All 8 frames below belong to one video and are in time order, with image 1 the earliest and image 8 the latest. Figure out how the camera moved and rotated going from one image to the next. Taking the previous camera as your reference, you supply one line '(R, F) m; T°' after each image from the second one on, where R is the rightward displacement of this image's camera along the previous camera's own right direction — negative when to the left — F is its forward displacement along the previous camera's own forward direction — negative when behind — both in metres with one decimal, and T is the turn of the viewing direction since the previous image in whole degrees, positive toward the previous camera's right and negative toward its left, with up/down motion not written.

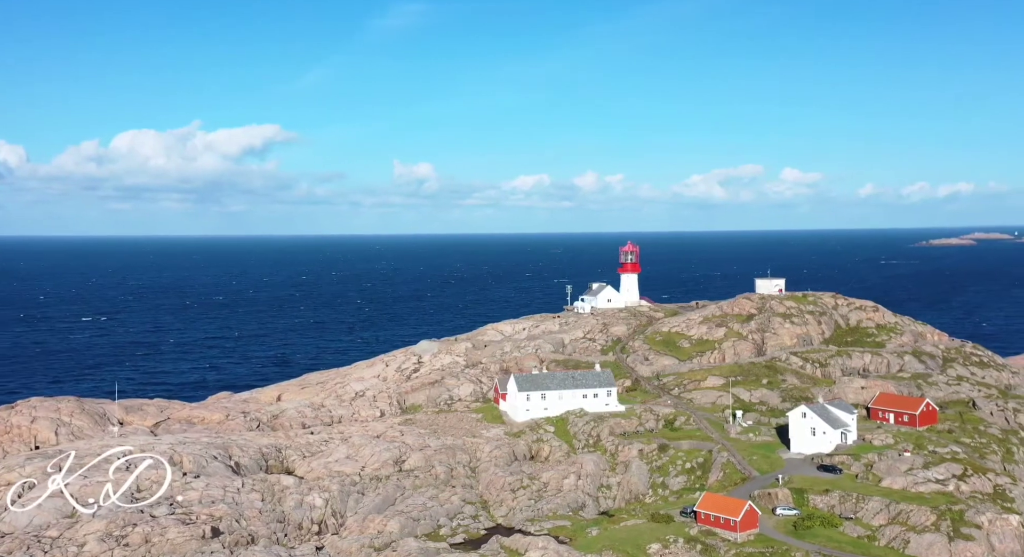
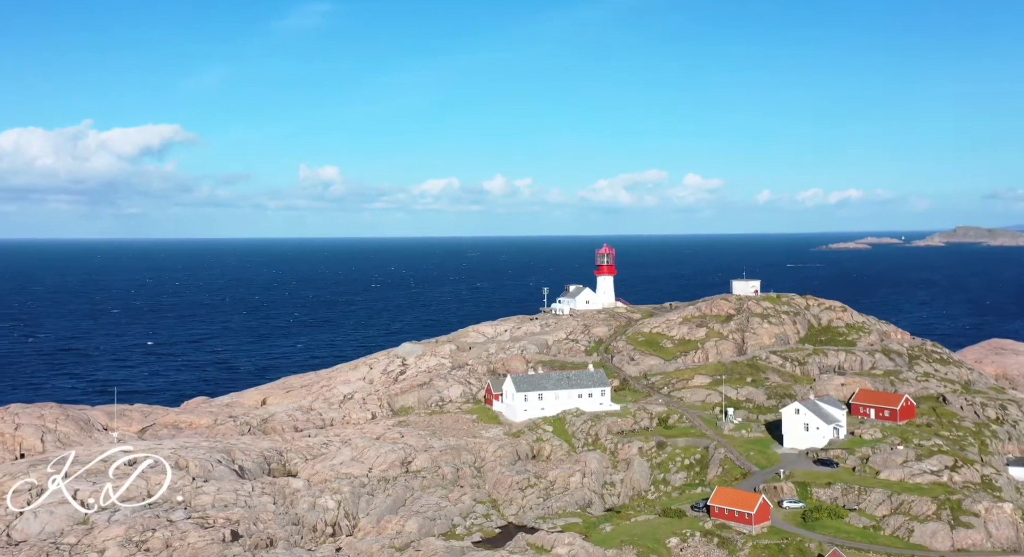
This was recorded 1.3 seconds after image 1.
(-3.8, -0.2) m; +4°
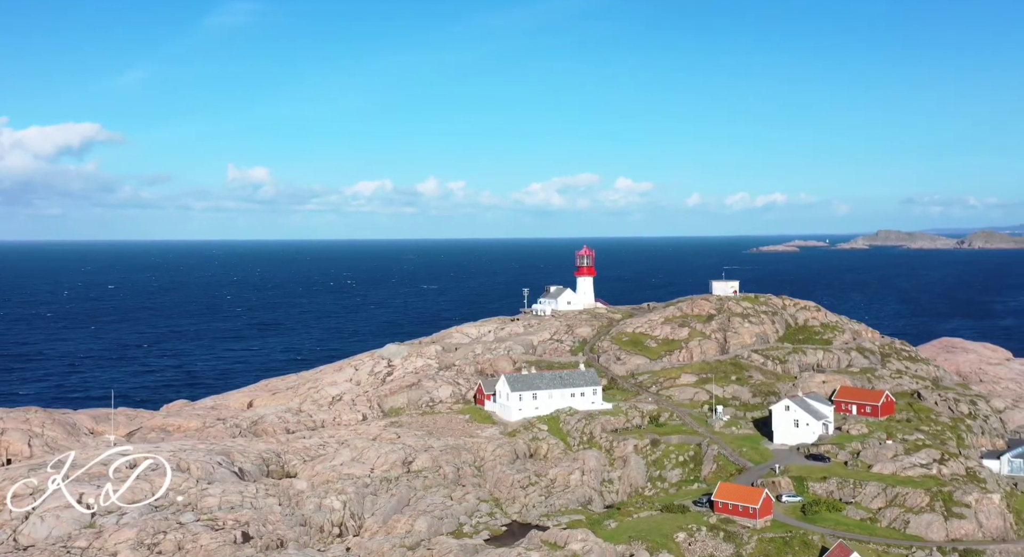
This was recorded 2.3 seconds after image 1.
(-2.6, -0.3) m; +3°
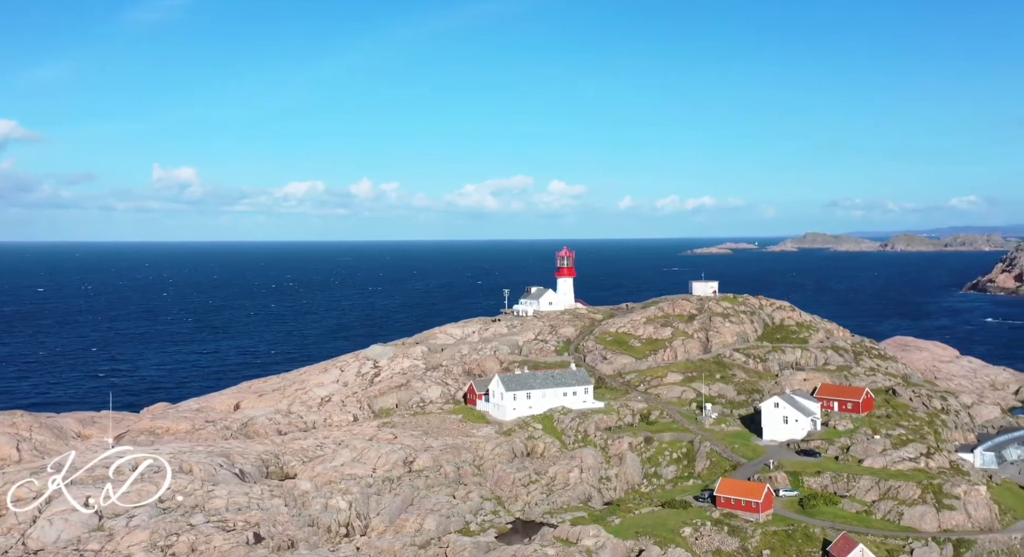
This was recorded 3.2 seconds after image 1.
(-2.6, -0.4) m; +3°
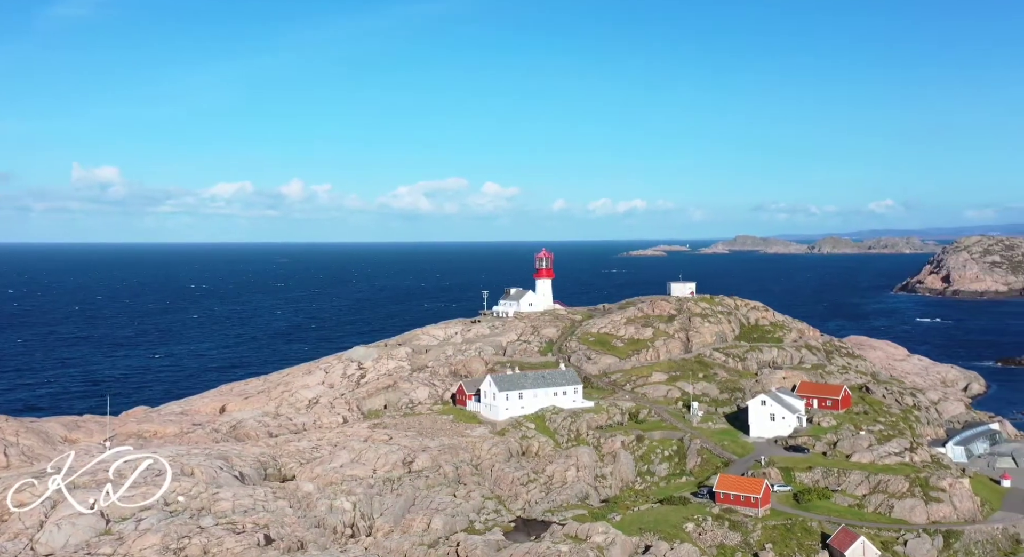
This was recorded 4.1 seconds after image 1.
(-2.6, -0.5) m; +3°
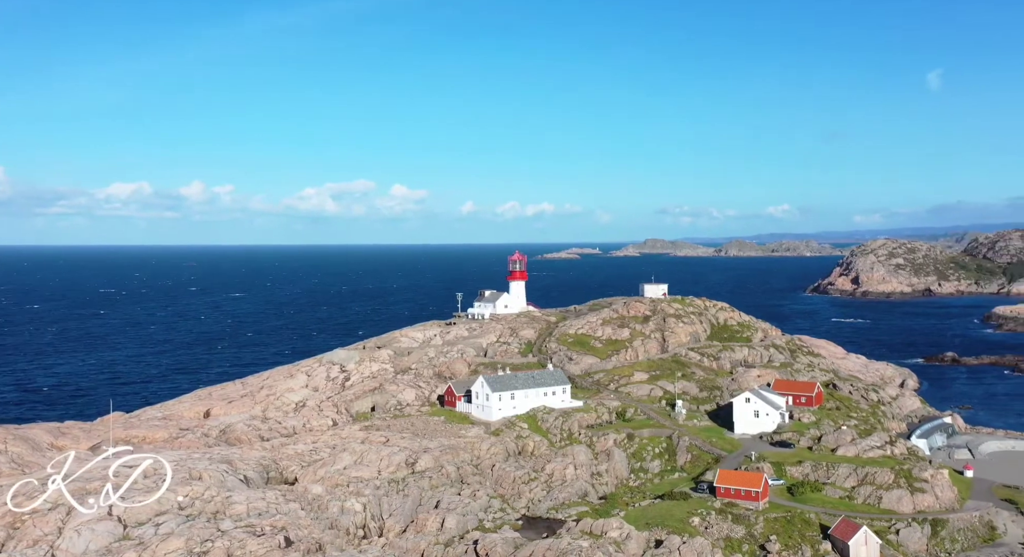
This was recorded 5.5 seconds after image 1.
(-3.6, -0.8) m; +4°
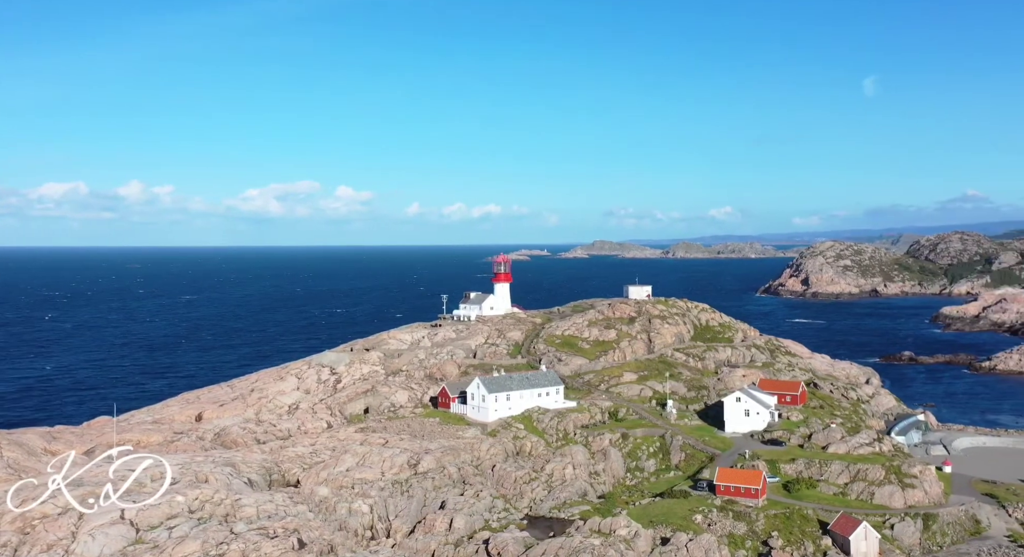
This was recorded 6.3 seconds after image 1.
(-2.2, -0.6) m; +2°
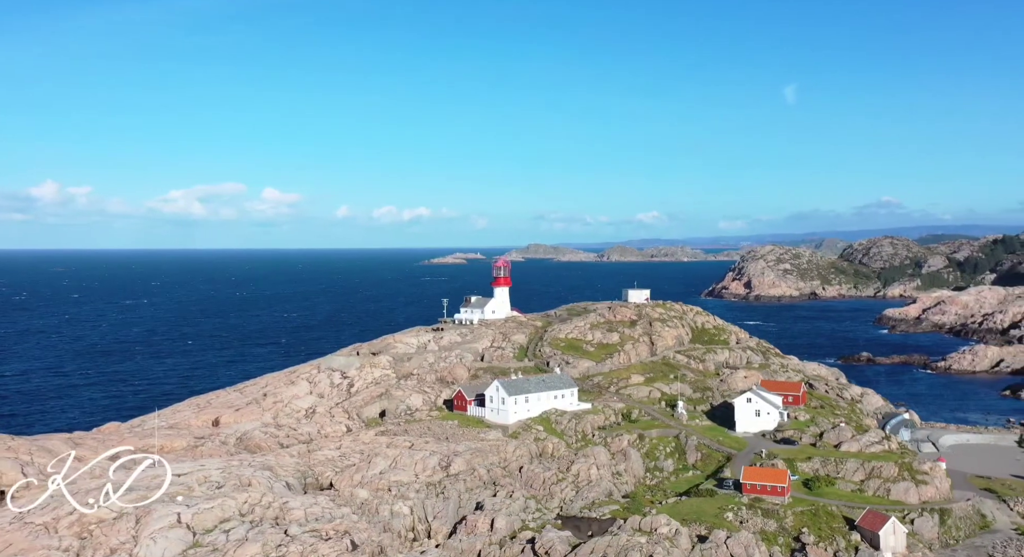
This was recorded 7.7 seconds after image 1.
(-4.1, -1.2) m; +2°
